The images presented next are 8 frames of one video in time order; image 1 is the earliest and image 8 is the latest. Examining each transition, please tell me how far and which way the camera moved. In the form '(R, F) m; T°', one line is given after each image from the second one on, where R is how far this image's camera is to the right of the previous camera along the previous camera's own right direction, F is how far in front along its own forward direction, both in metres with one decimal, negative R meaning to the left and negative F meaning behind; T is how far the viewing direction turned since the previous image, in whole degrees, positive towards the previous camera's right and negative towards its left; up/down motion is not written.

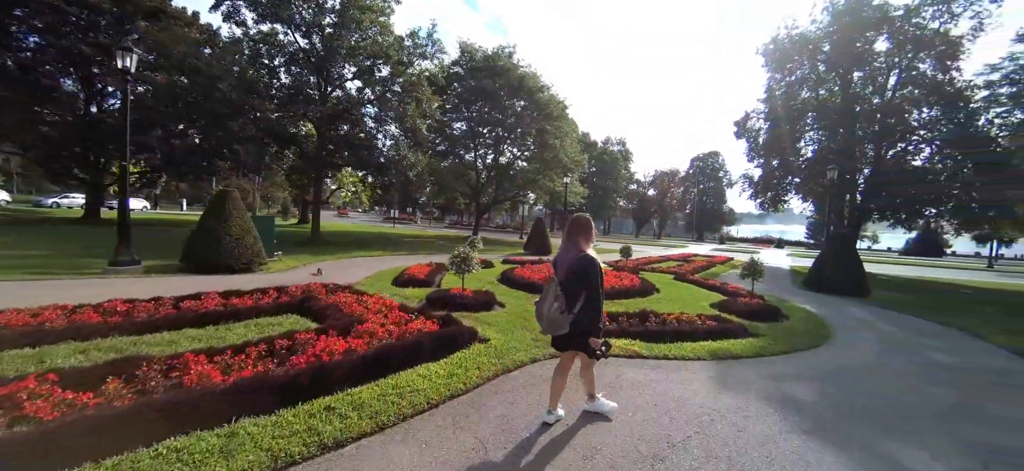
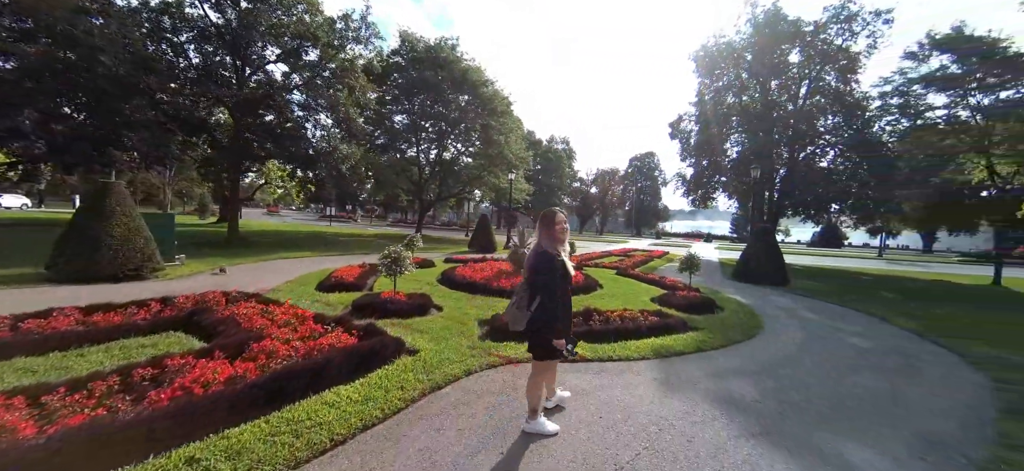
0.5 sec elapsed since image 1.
(+0.2, +0.5) m; +8°
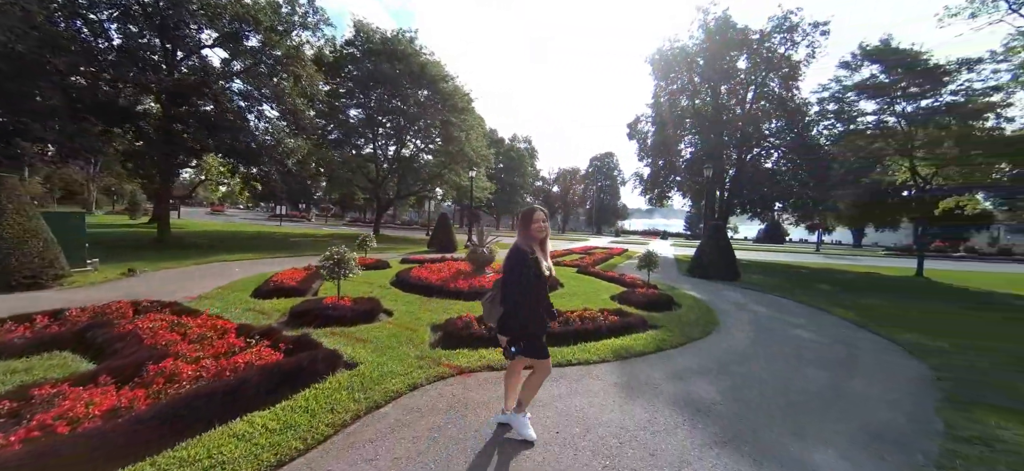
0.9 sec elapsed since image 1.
(+0.1, +0.3) m; +5°
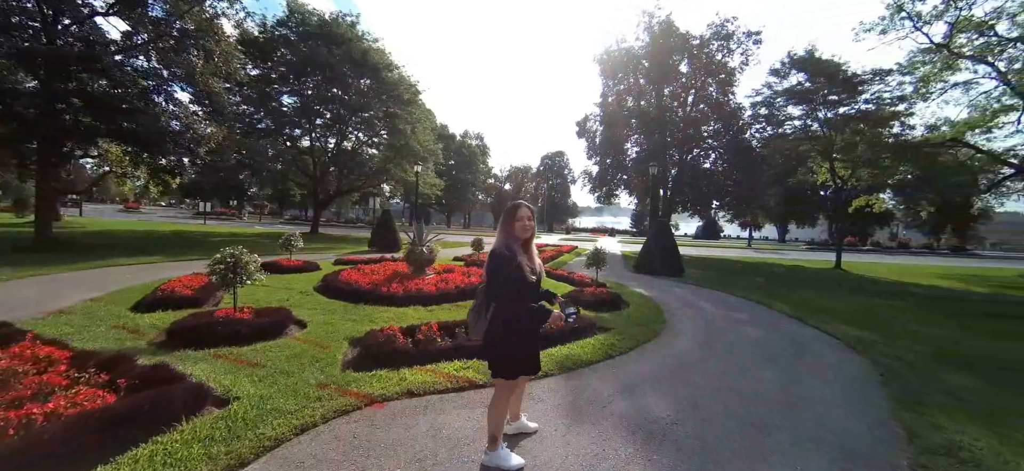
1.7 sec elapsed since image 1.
(+0.2, +0.6) m; +7°
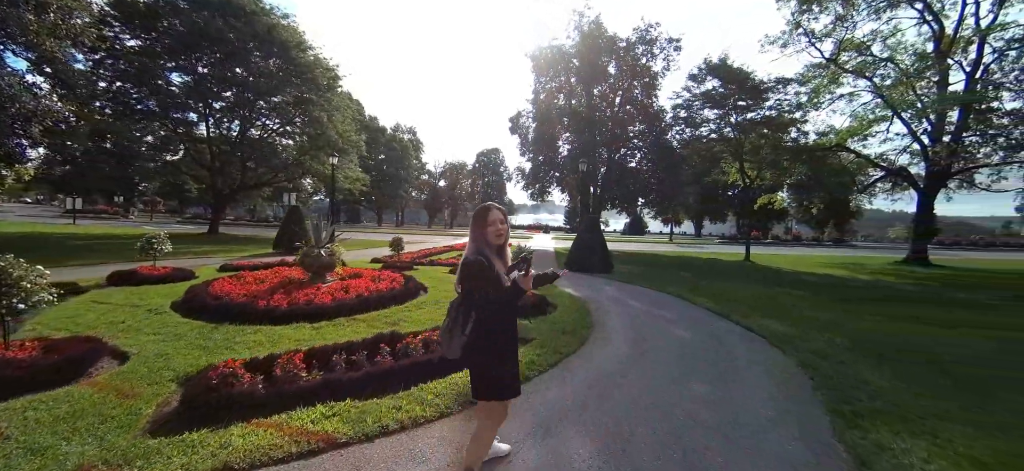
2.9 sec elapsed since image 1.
(+0.4, +0.8) m; +9°
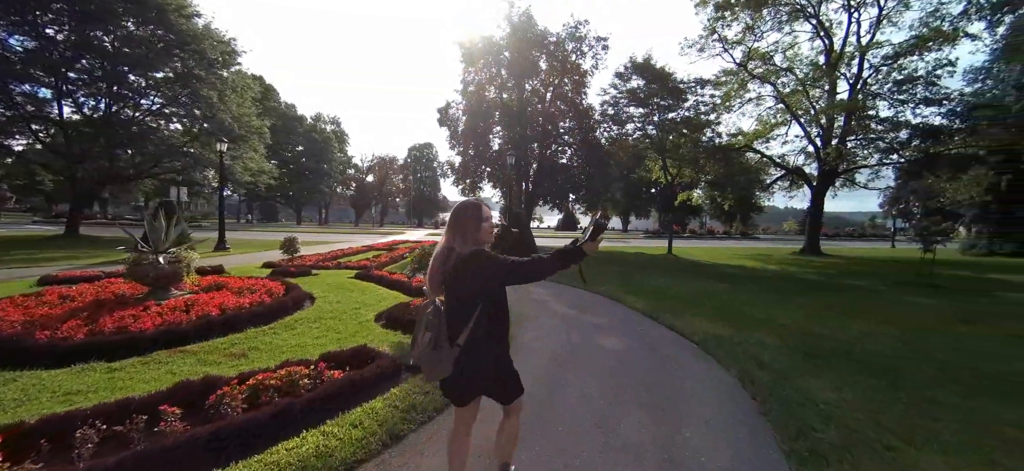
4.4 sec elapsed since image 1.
(+0.5, +1.0) m; +9°
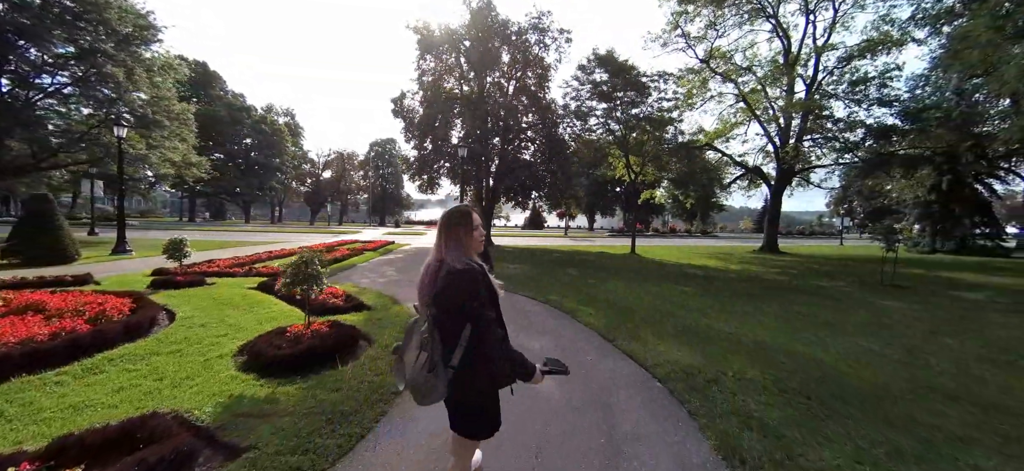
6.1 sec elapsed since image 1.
(+0.6, +1.2) m; +5°
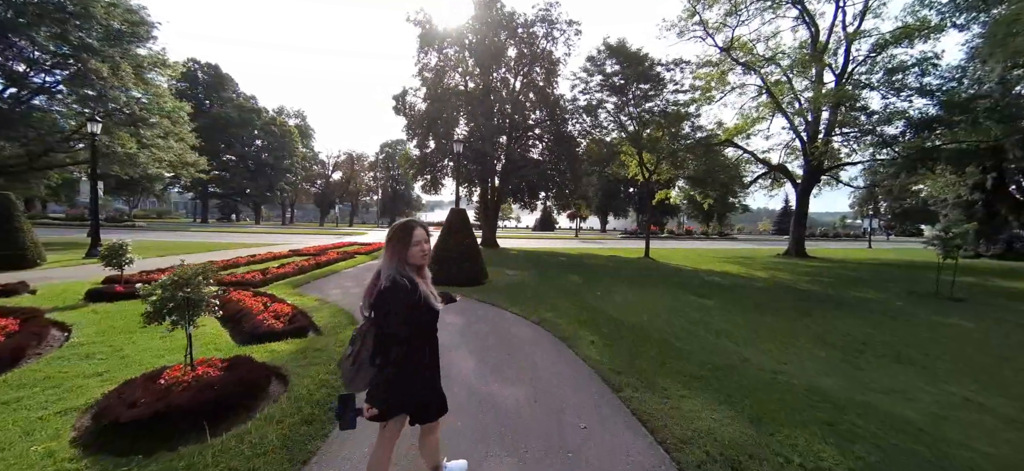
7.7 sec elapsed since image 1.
(+0.4, +1.1) m; -2°
